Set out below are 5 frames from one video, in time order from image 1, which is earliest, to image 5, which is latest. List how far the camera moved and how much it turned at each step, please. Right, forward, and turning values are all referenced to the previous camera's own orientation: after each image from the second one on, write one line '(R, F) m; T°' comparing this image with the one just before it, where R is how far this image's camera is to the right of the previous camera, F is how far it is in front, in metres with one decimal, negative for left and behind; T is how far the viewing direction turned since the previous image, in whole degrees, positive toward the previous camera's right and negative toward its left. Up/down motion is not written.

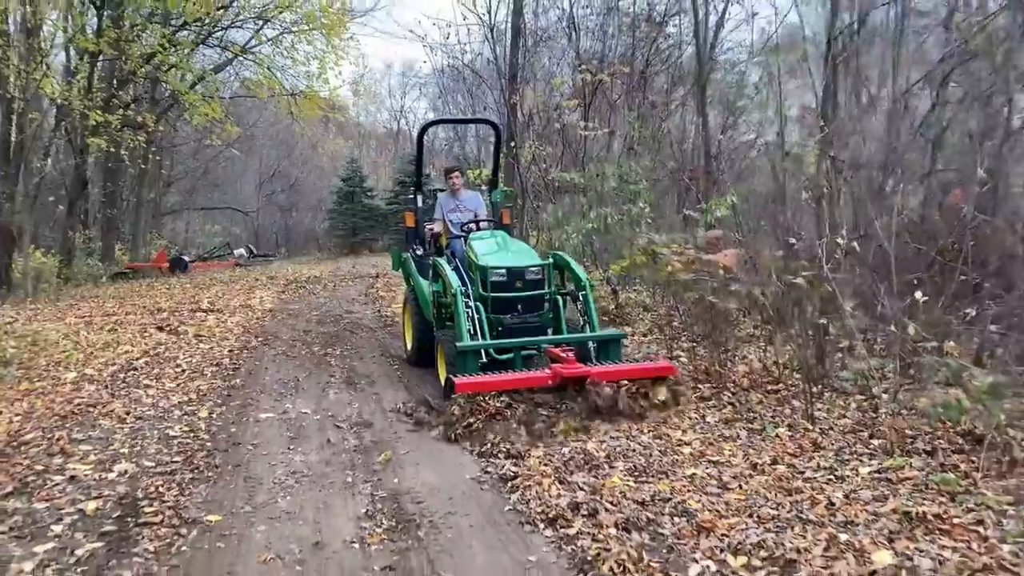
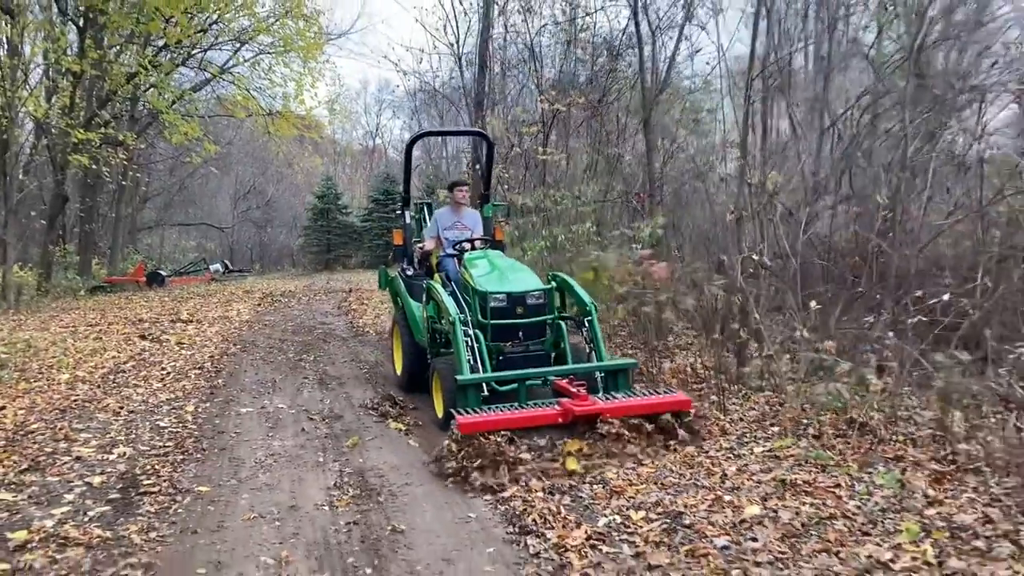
(+0.2, -0.8) m; +2°
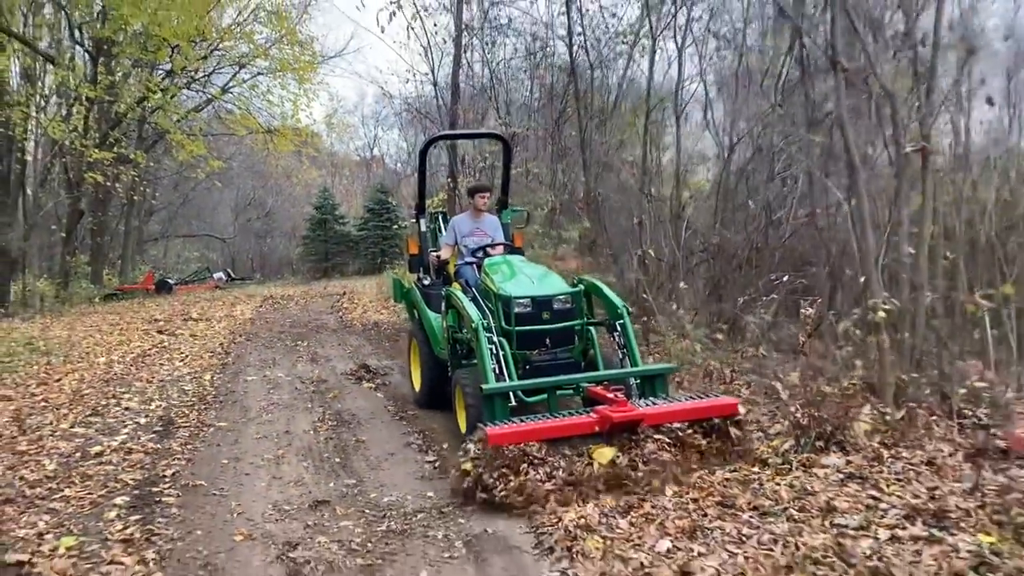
(+0.5, -1.9) m; 0°
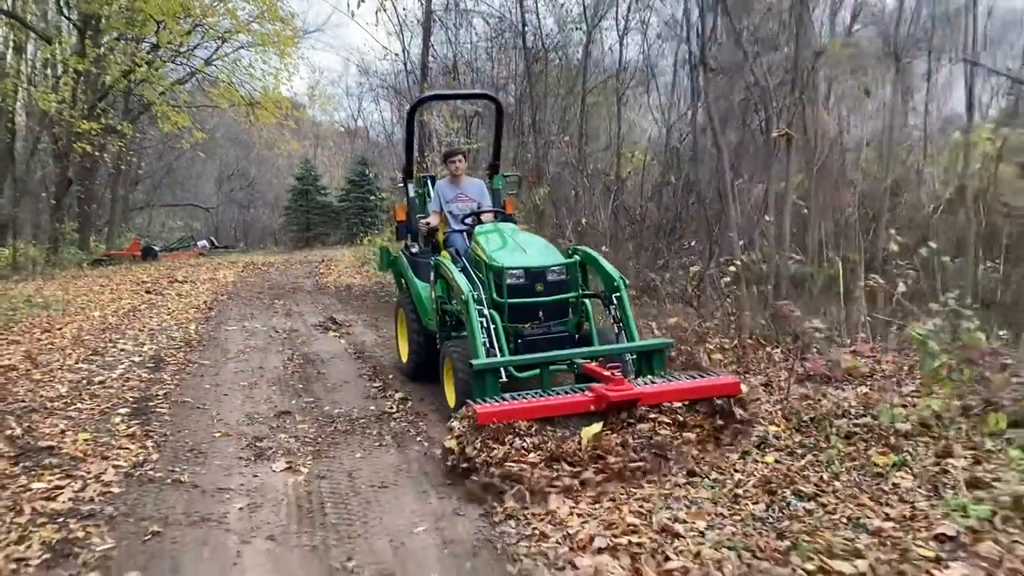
(+0.4, -1.3) m; +1°
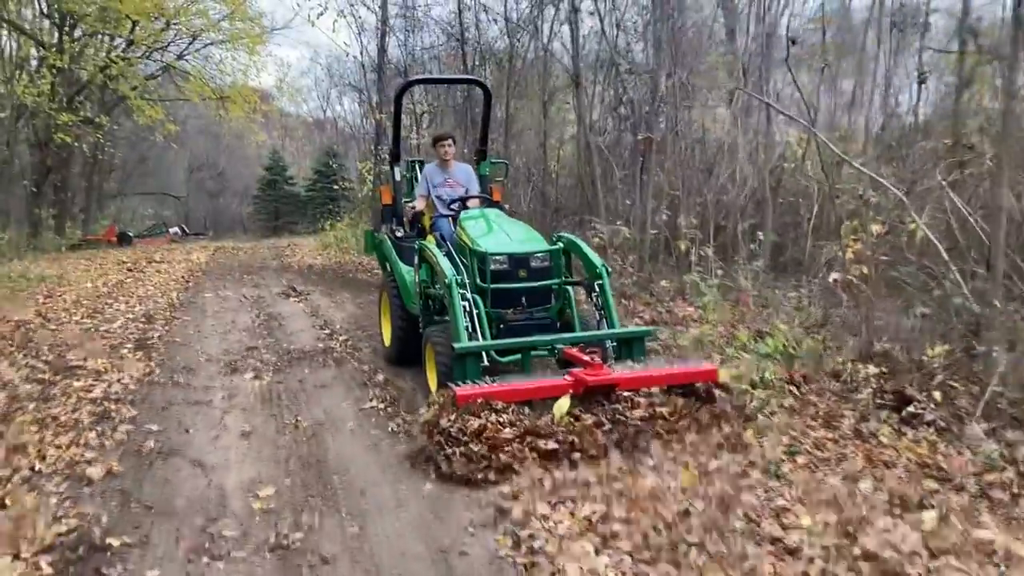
(+0.5, -2.0) m; +2°
